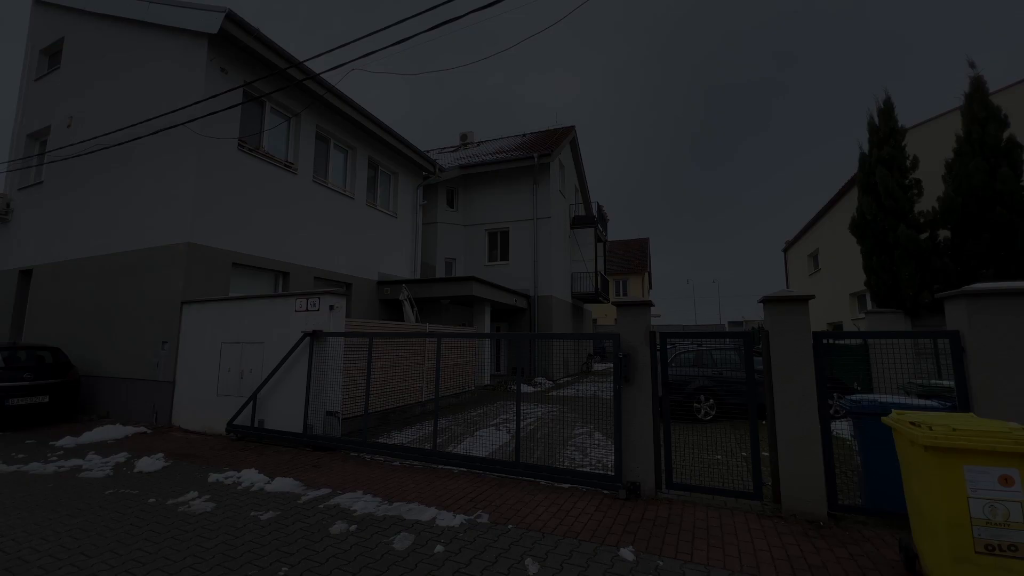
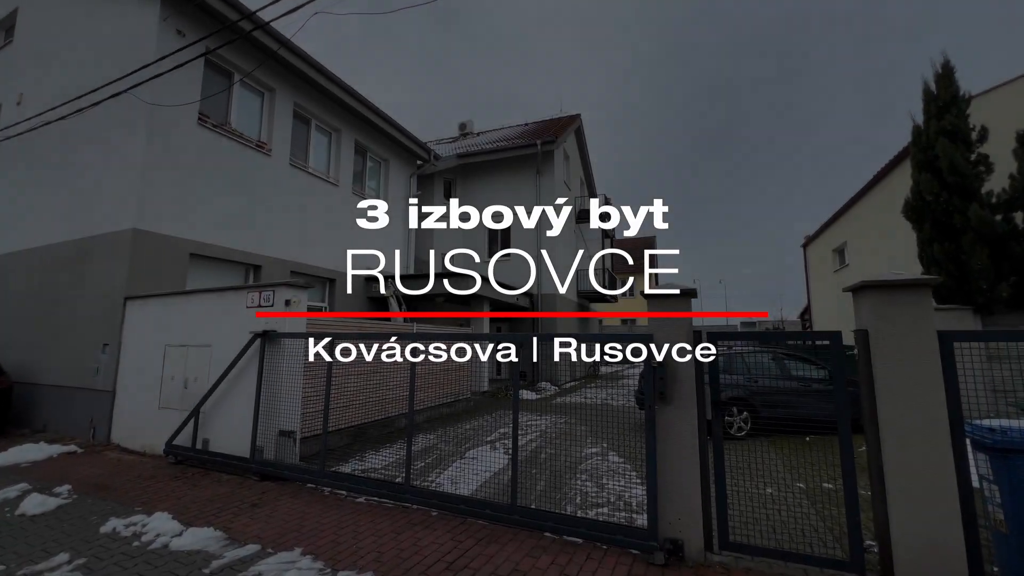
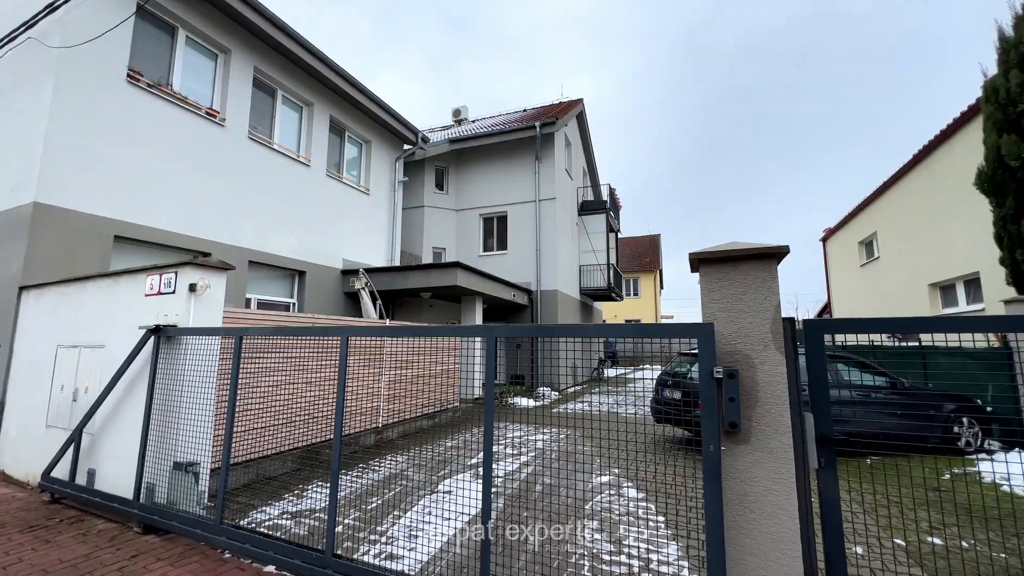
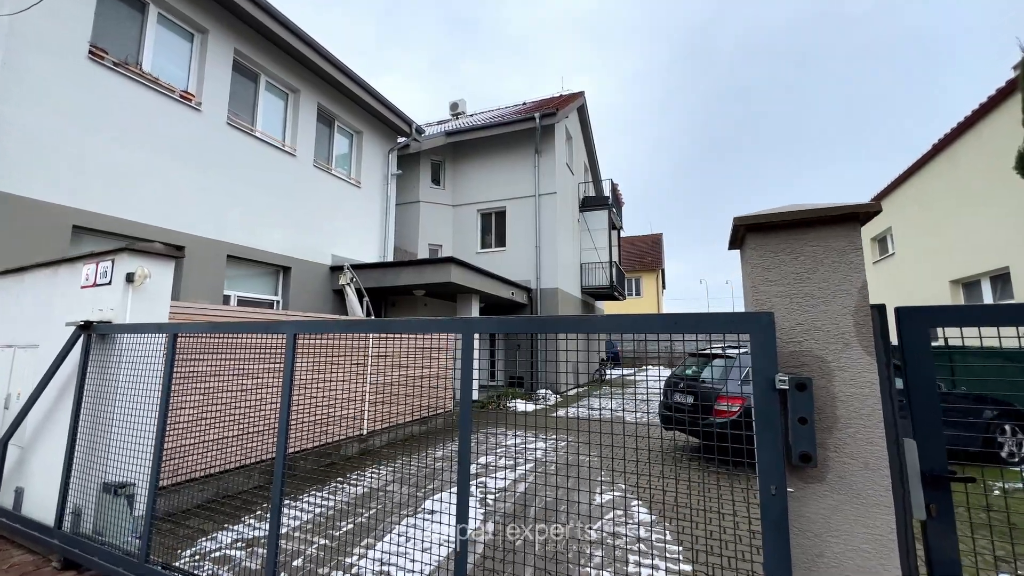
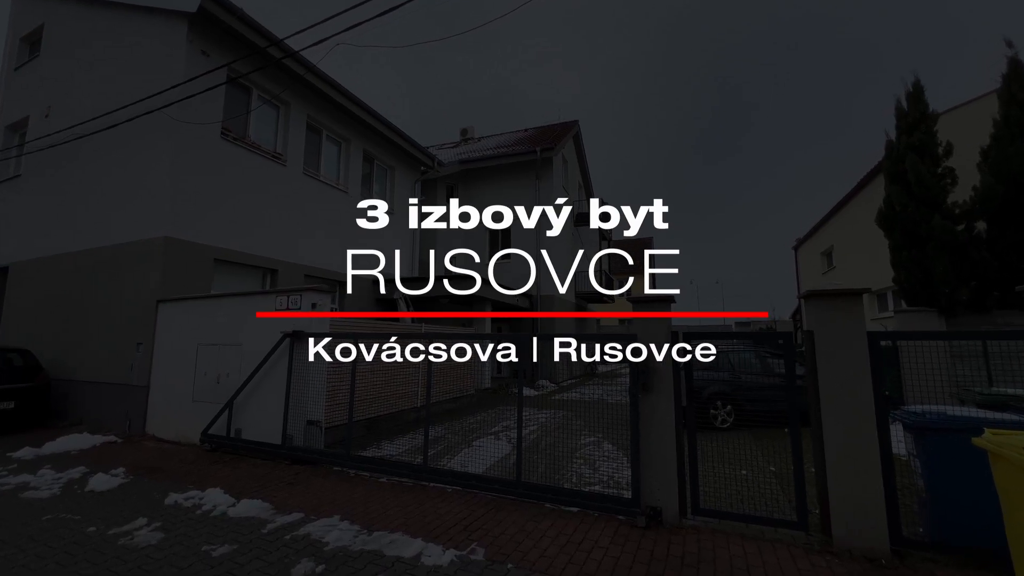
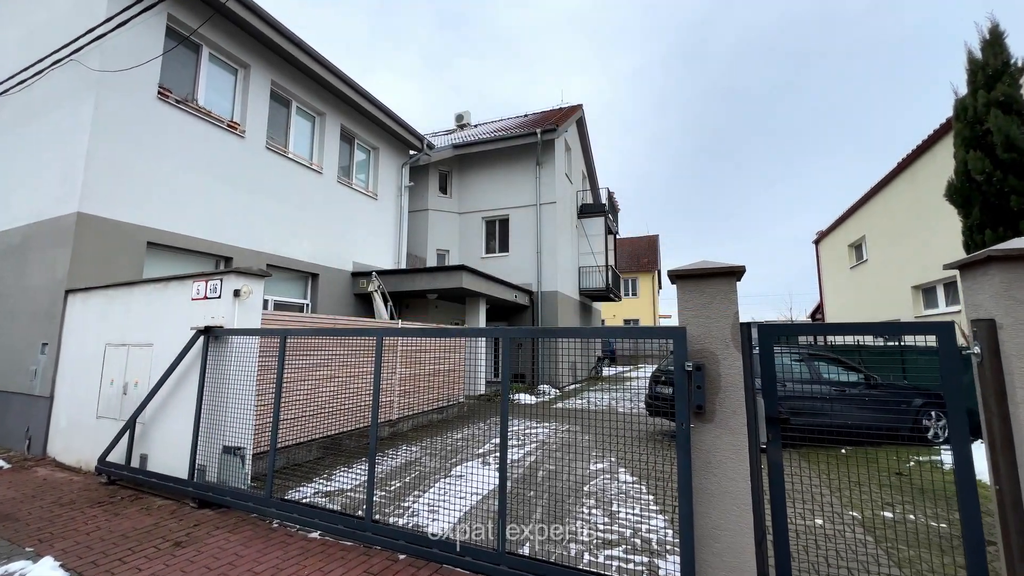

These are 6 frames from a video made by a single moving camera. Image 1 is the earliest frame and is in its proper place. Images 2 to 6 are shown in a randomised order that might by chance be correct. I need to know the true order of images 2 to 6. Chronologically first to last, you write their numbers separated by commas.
5, 2, 6, 3, 4
